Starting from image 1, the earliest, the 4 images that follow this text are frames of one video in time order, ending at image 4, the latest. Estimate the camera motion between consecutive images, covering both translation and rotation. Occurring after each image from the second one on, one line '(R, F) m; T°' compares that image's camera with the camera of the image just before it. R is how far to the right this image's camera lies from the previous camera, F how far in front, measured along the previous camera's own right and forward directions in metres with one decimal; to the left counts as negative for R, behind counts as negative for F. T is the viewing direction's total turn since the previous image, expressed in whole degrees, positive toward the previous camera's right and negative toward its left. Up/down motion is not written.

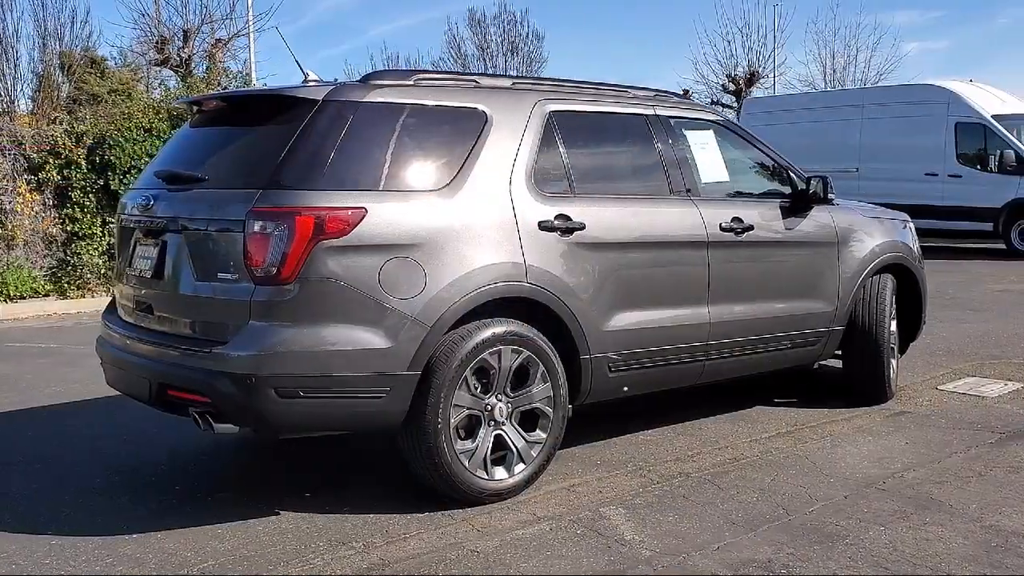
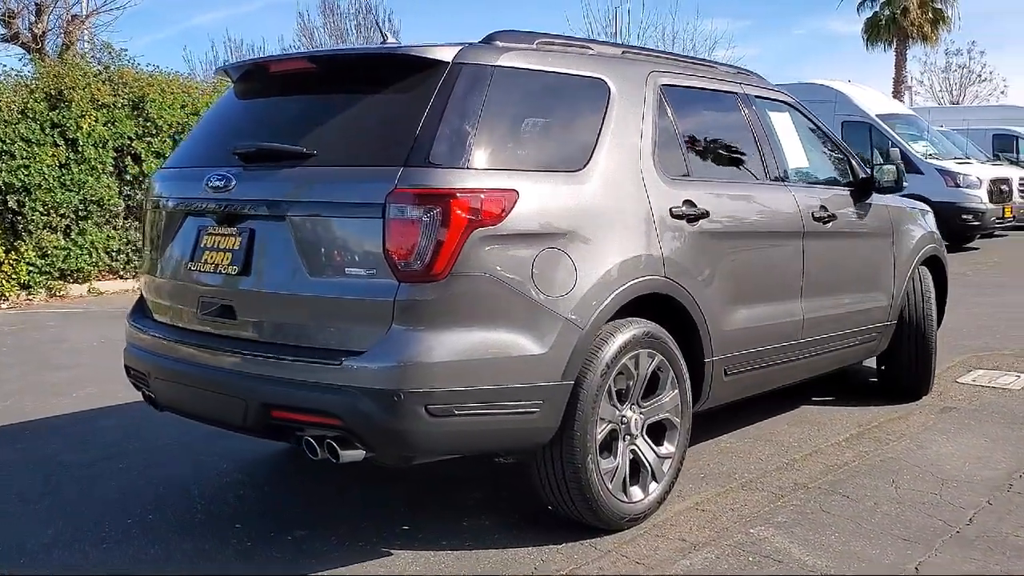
(-1.2, +0.7) m; +9°
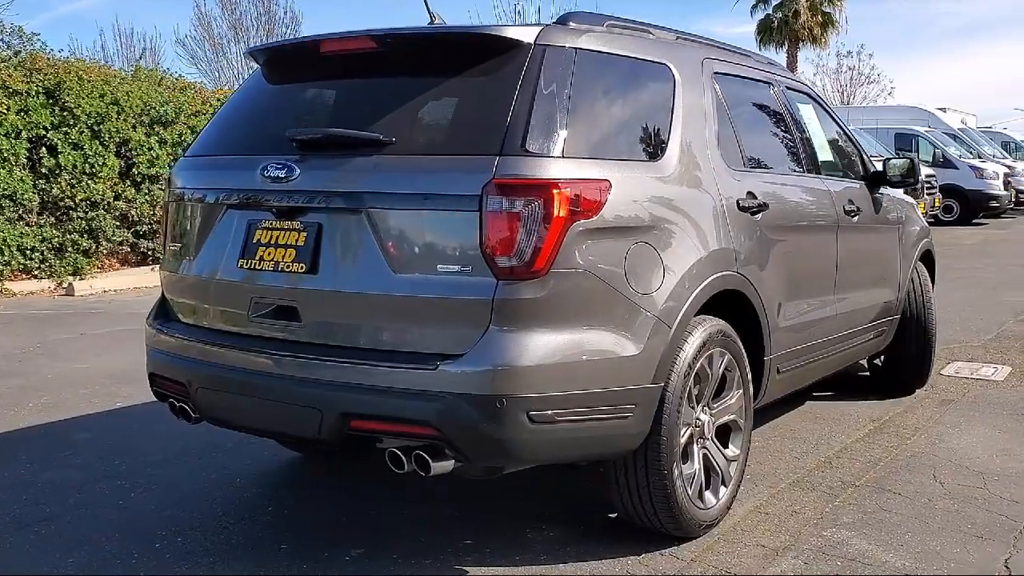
(-0.7, +0.3) m; +6°
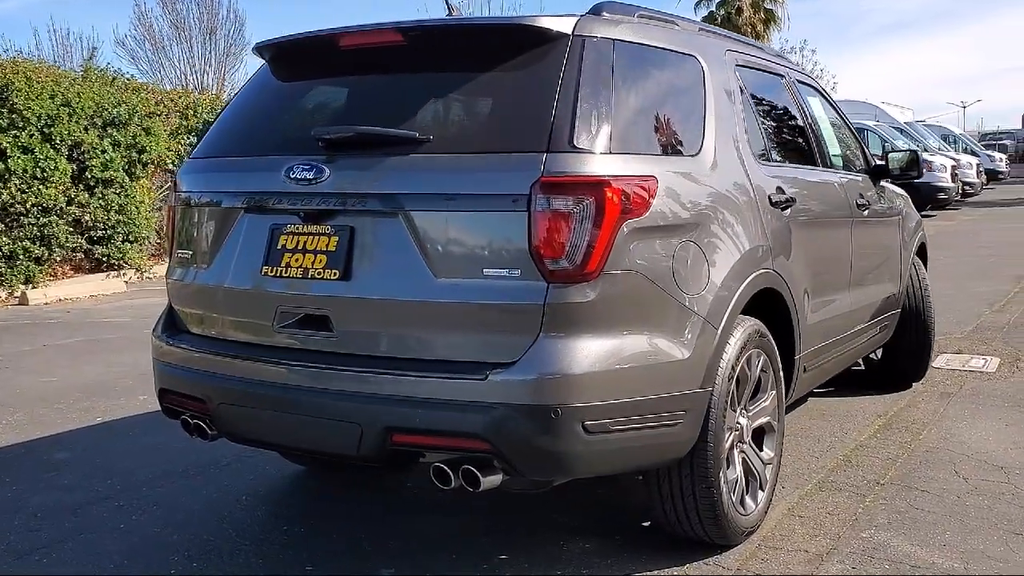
(-0.3, +0.2) m; +3°
